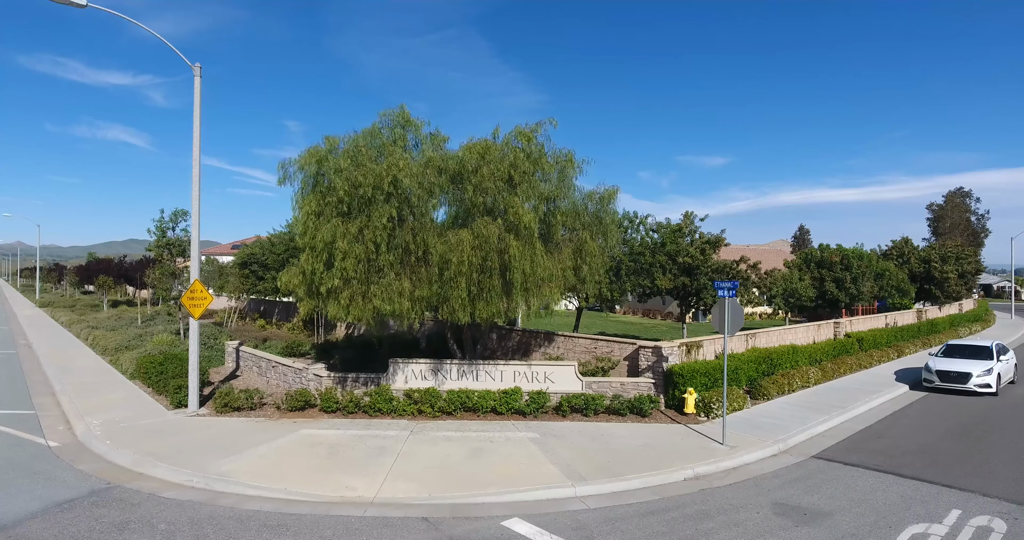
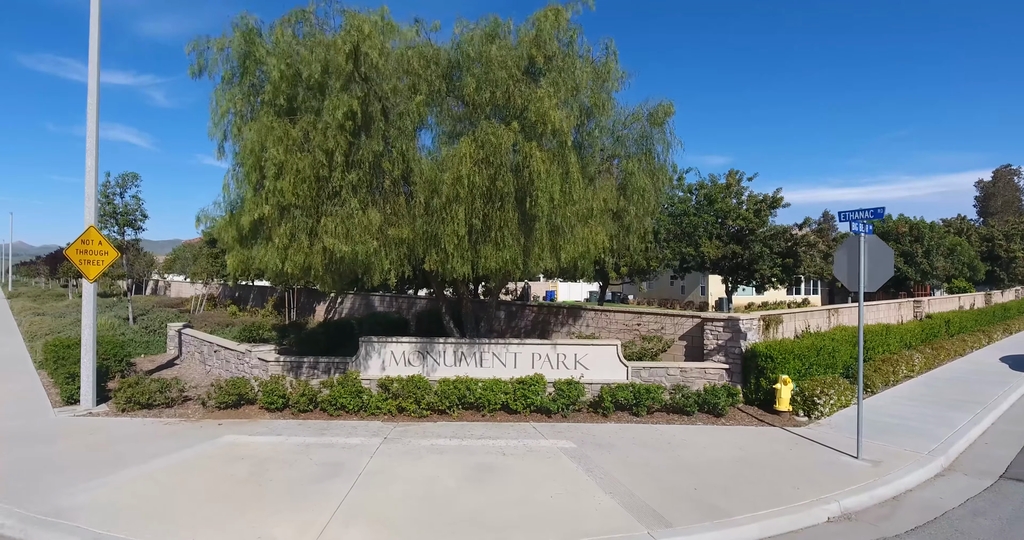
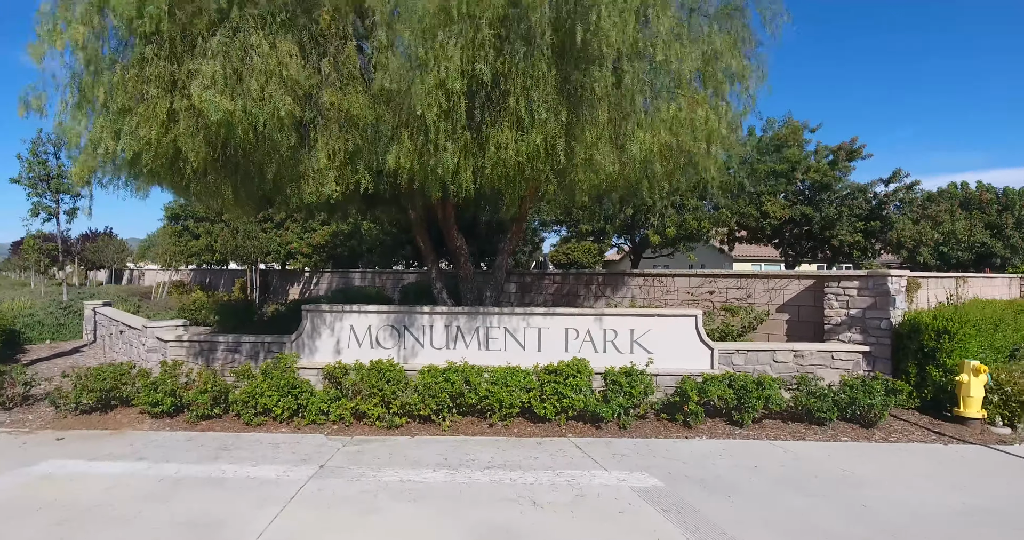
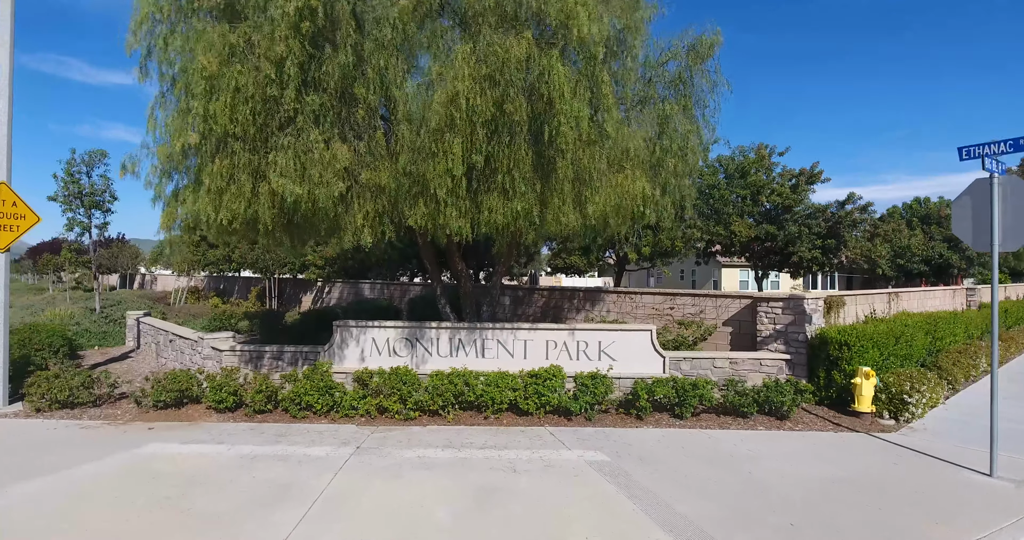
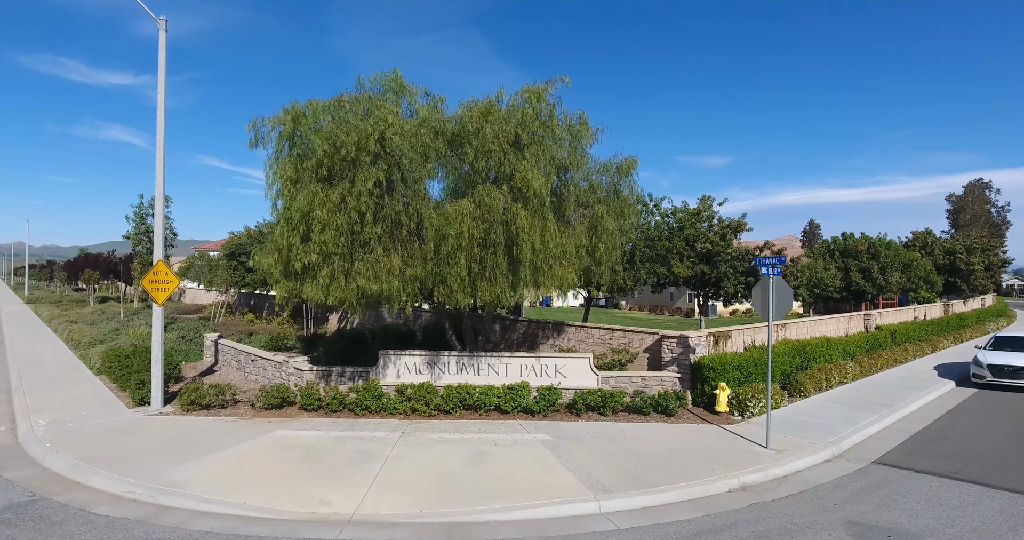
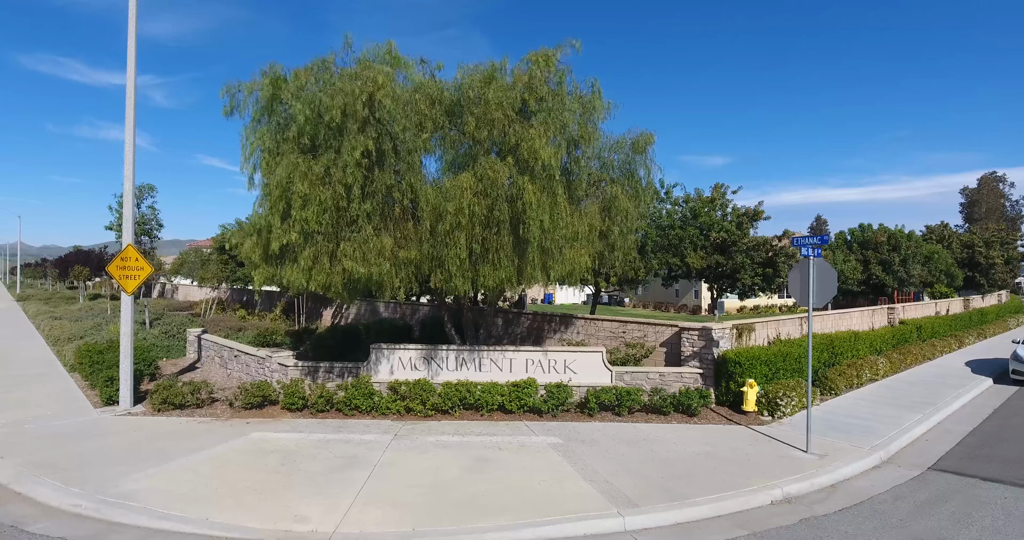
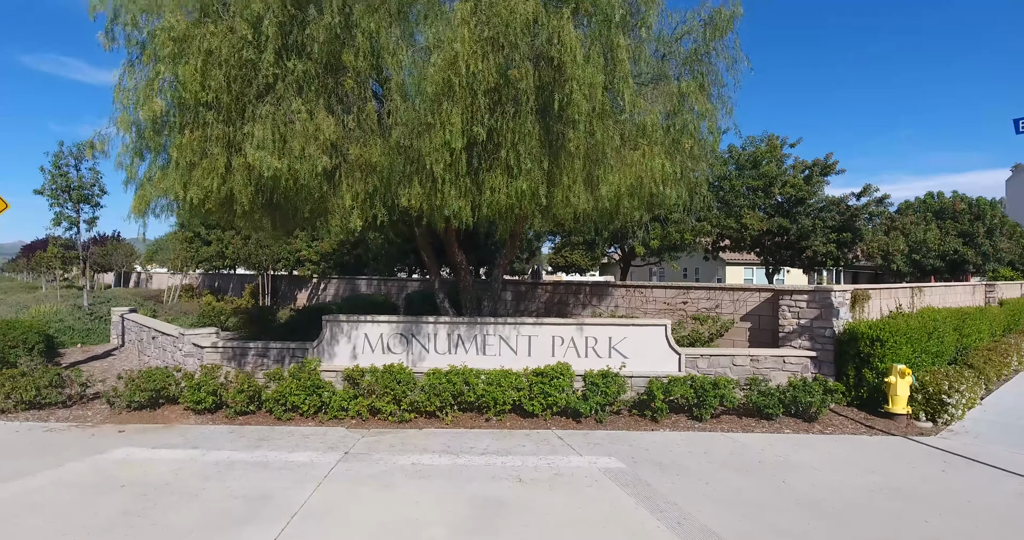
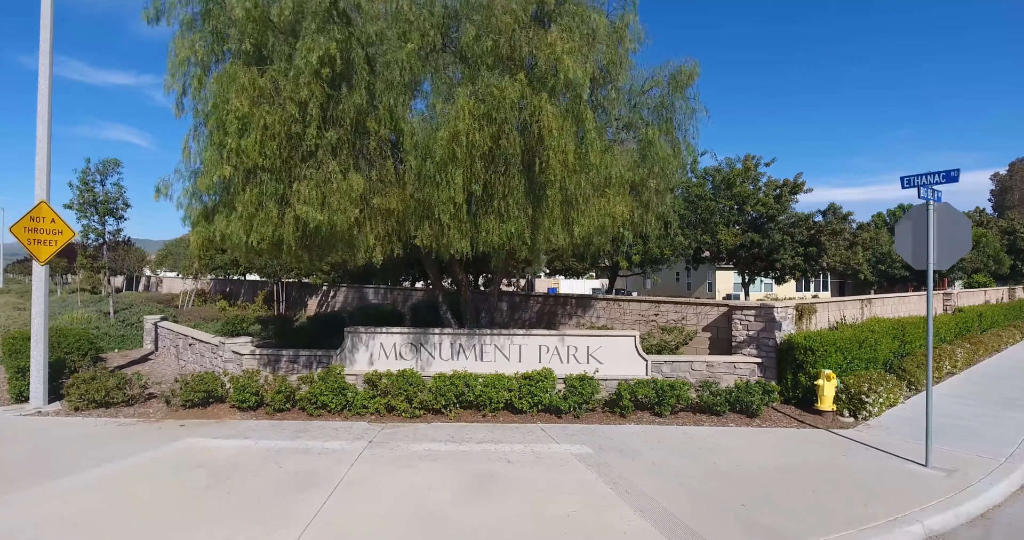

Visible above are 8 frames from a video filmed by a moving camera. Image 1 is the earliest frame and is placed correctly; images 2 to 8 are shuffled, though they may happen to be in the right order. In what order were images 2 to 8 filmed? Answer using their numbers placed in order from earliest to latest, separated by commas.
5, 6, 2, 8, 4, 7, 3
